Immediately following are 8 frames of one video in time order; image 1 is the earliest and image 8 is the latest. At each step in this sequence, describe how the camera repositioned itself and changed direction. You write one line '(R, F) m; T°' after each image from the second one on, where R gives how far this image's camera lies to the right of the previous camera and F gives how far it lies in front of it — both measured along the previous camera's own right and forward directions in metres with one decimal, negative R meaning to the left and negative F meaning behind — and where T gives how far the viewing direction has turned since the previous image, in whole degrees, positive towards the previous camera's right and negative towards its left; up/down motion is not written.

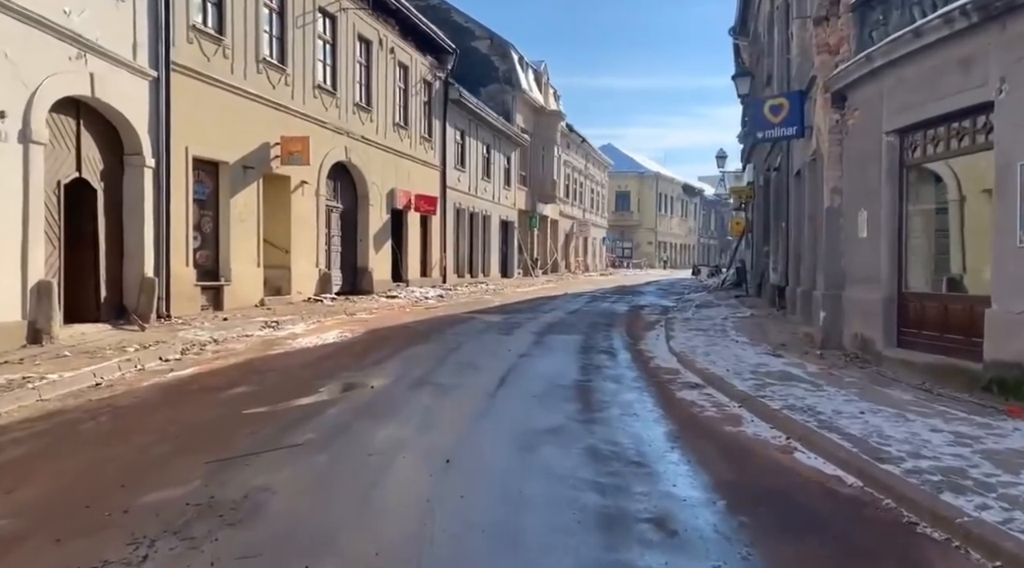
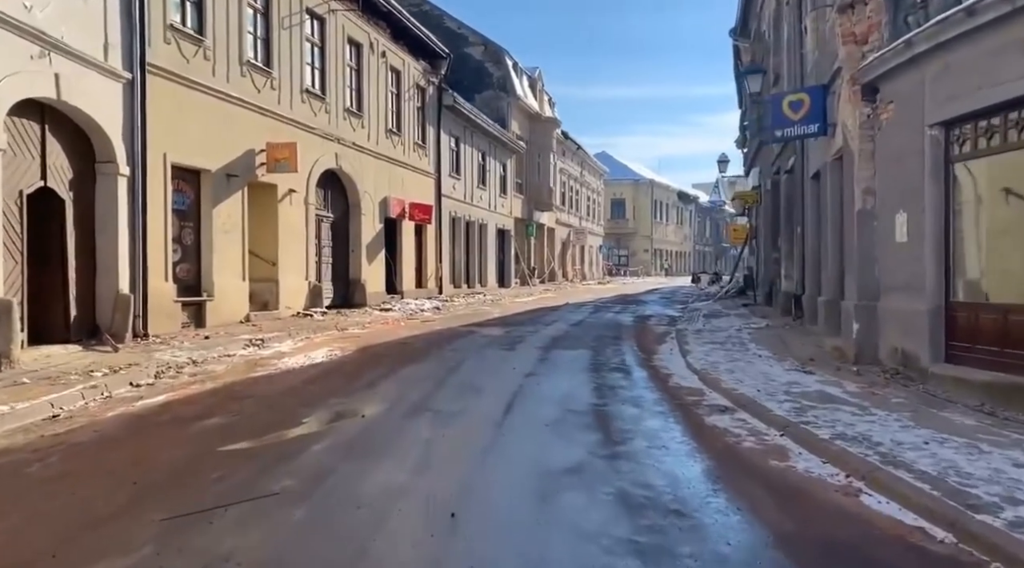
(-0.1, +1.0) m; 0°
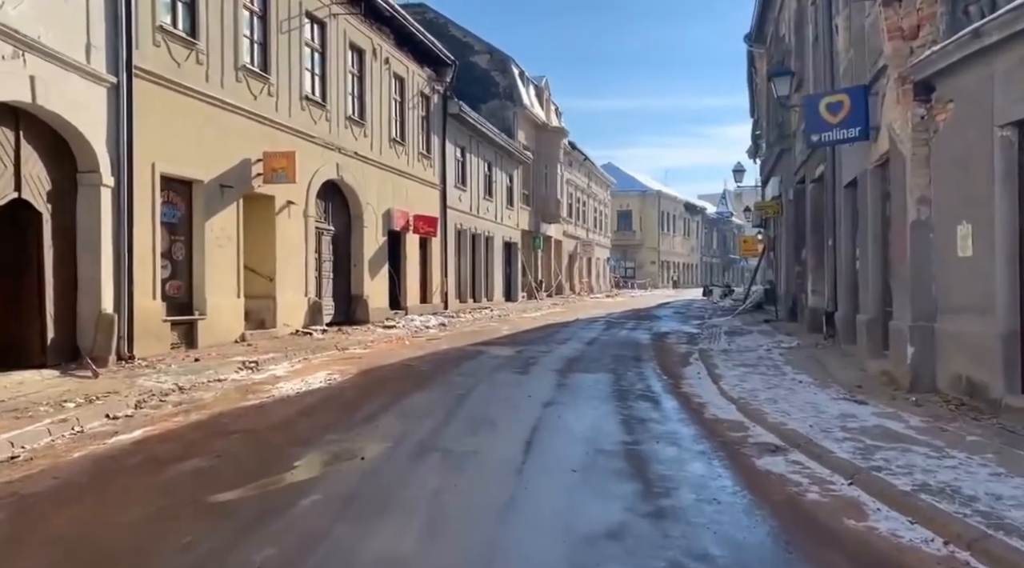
(-0.1, +1.0) m; 0°
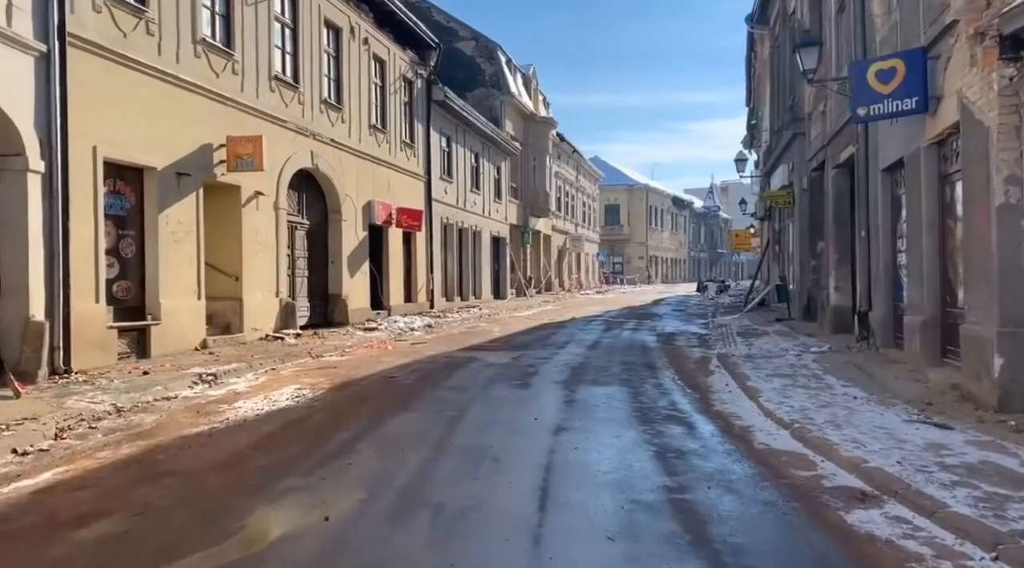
(-0.2, +1.7) m; +1°
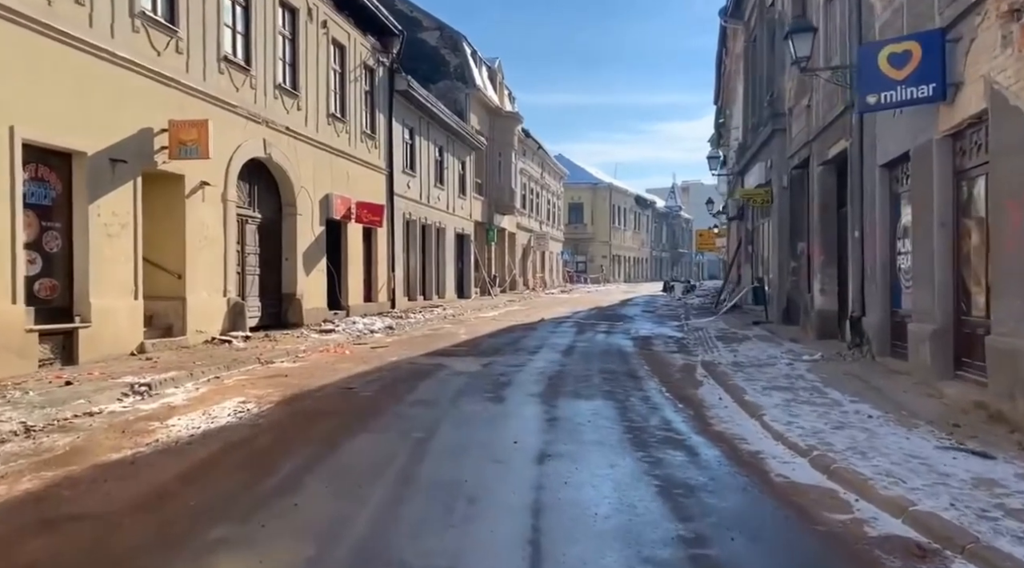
(-0.1, +1.1) m; +3°
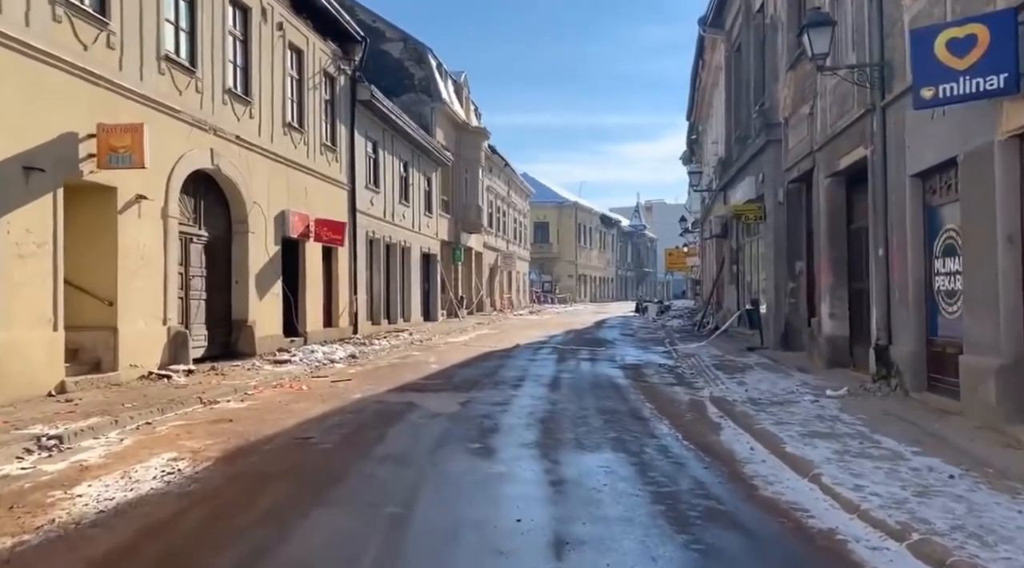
(-0.3, +1.6) m; +2°
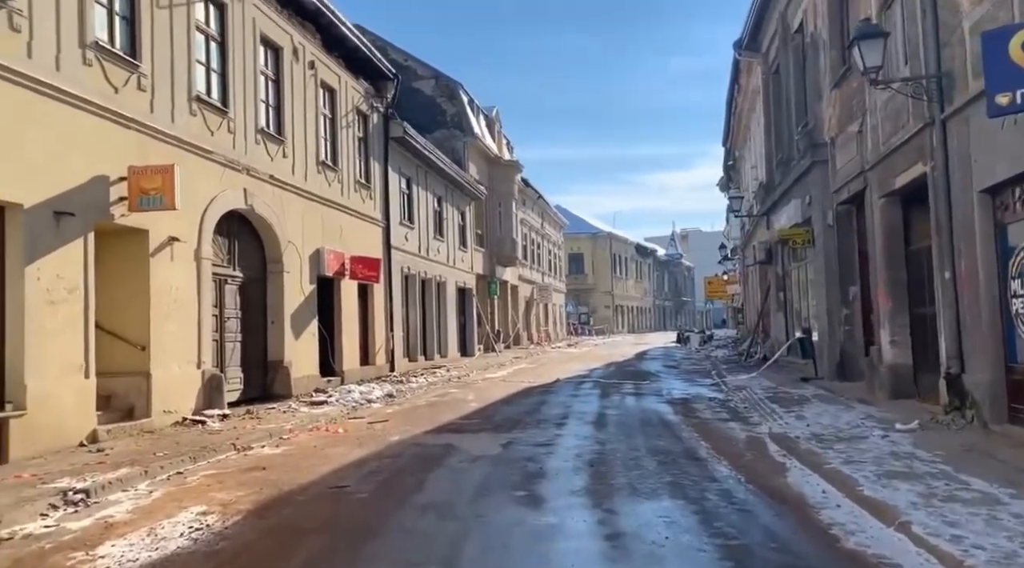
(-0.1, +0.5) m; -2°
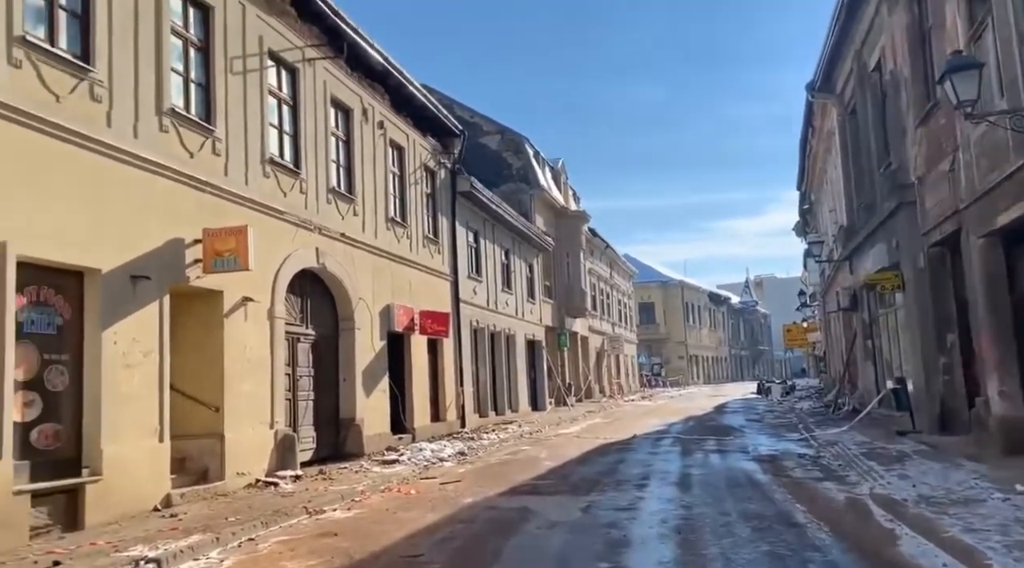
(-0.1, +0.4) m; -4°
